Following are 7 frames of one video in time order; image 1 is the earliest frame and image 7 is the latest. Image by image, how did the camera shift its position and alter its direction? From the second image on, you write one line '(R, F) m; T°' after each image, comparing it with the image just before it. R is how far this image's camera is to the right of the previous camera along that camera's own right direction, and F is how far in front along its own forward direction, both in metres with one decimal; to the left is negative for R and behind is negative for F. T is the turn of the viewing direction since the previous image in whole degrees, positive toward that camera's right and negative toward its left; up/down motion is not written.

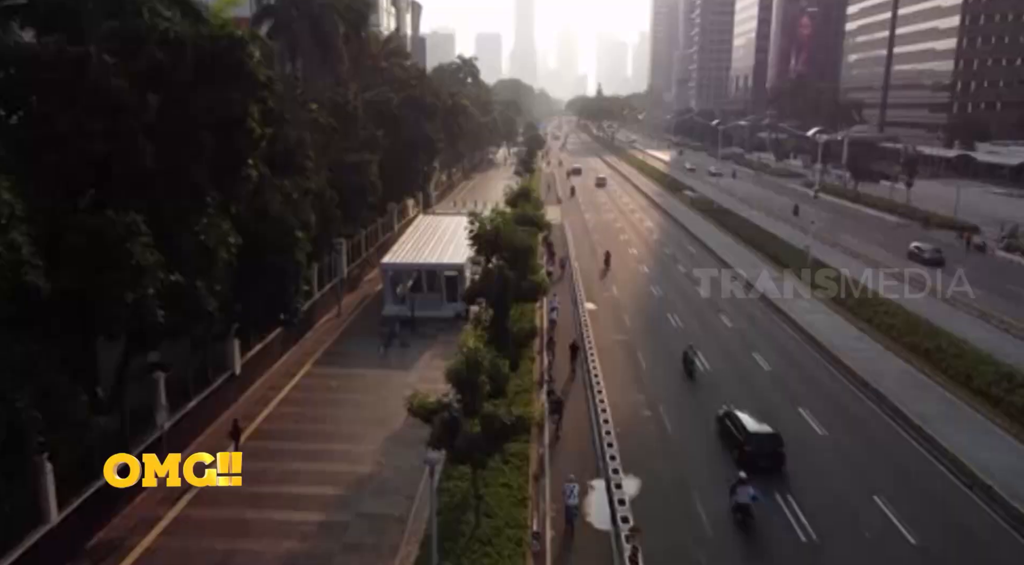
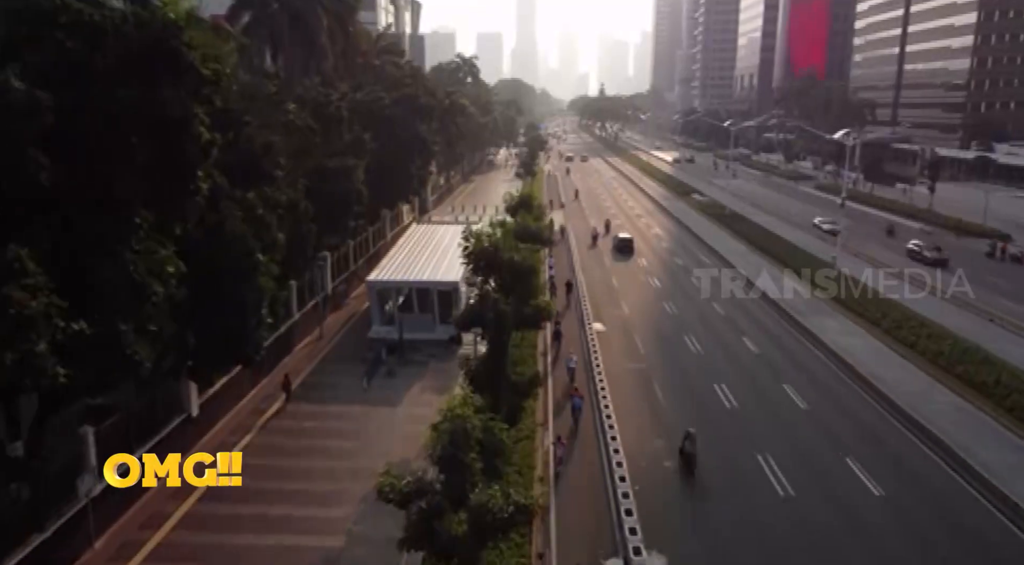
(+0.1, +3.2) m; 0°
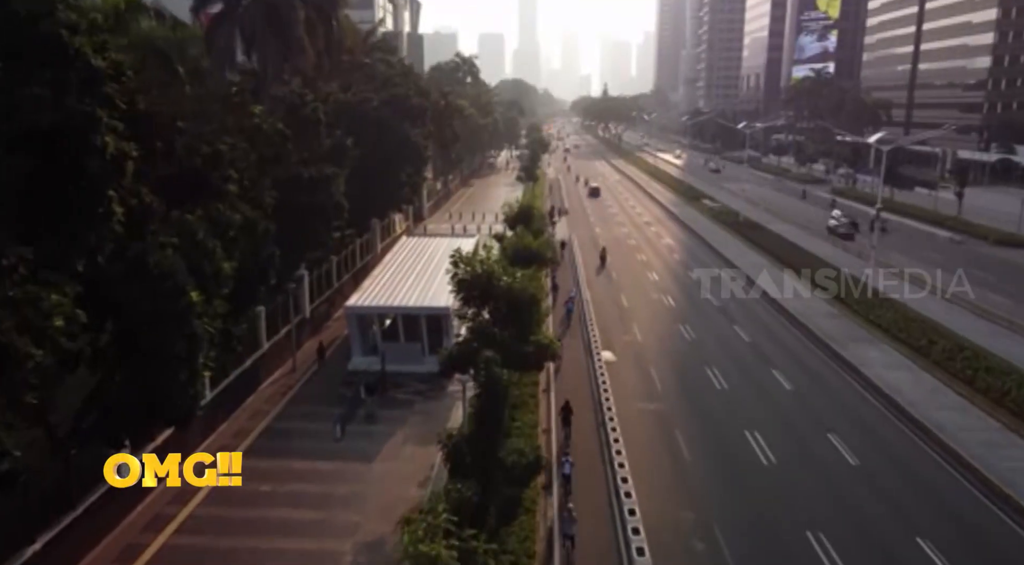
(+0.1, +3.6) m; 0°
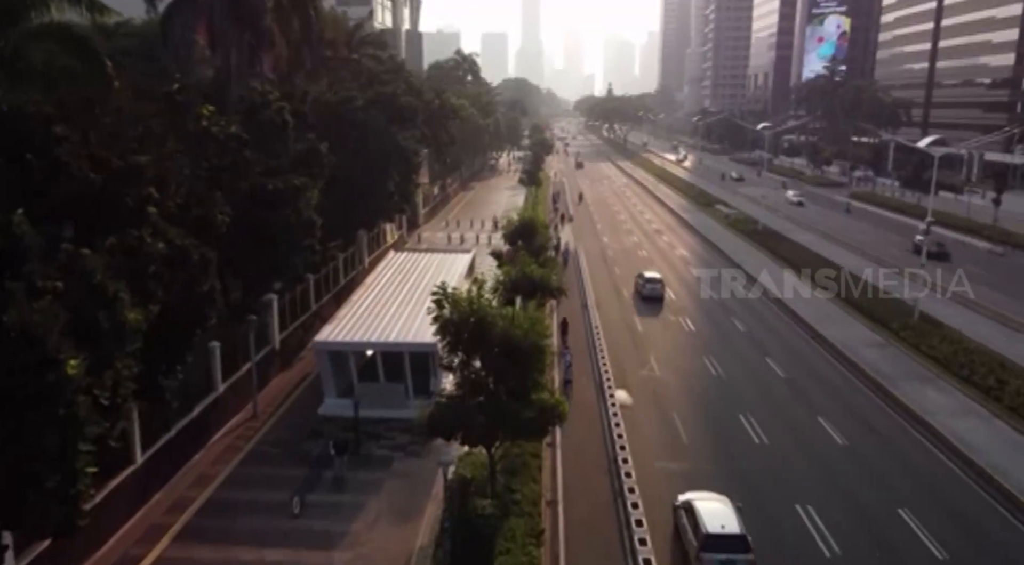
(+0.1, +4.0) m; 0°
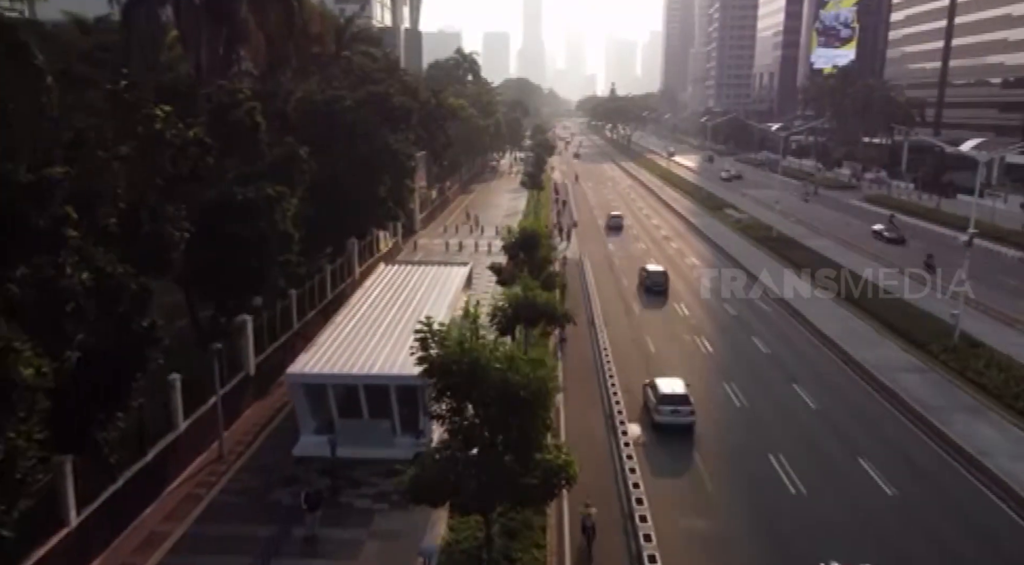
(0.0, +2.7) m; 0°
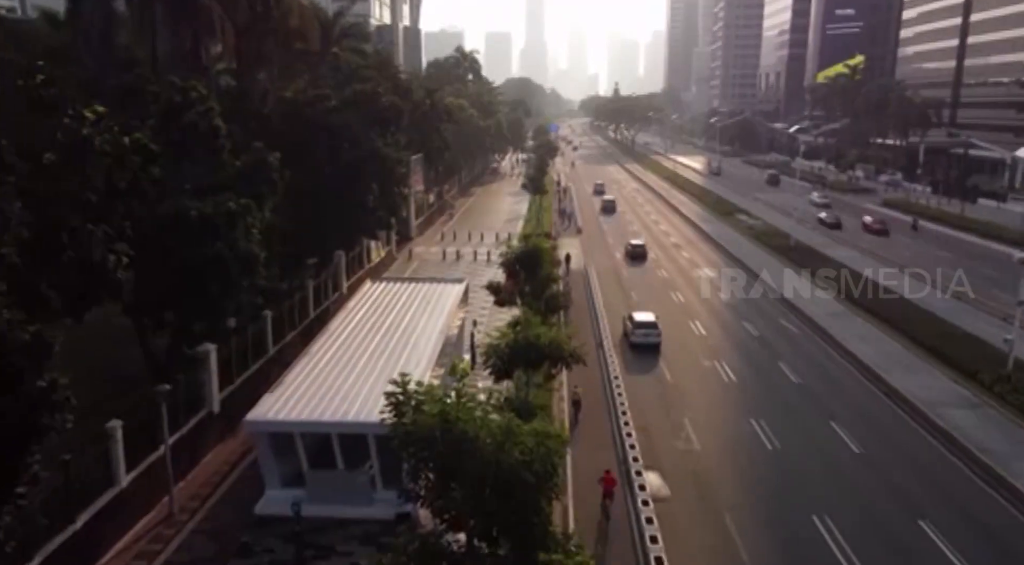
(+0.1, +2.9) m; 0°
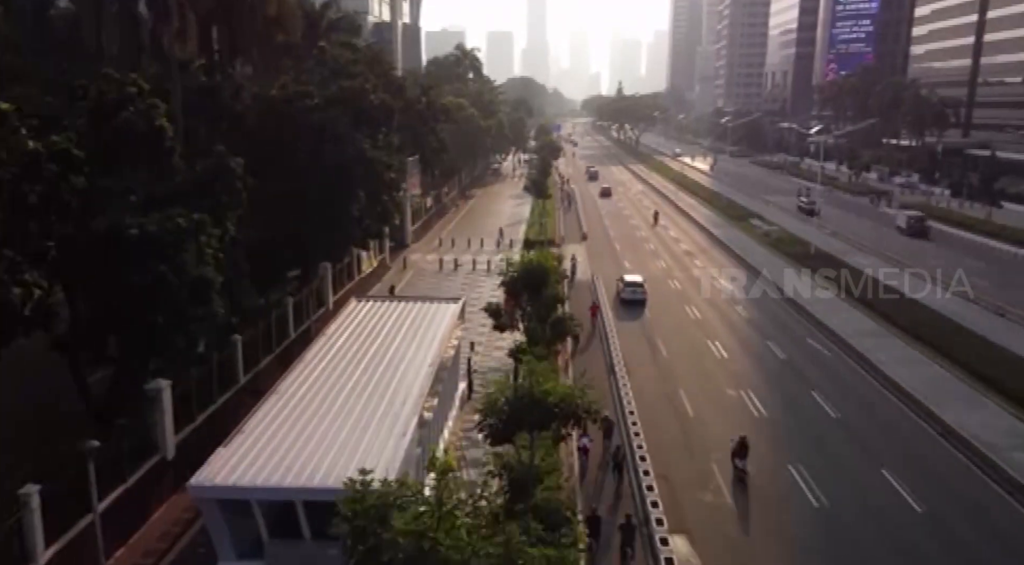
(0.0, +3.0) m; 0°
